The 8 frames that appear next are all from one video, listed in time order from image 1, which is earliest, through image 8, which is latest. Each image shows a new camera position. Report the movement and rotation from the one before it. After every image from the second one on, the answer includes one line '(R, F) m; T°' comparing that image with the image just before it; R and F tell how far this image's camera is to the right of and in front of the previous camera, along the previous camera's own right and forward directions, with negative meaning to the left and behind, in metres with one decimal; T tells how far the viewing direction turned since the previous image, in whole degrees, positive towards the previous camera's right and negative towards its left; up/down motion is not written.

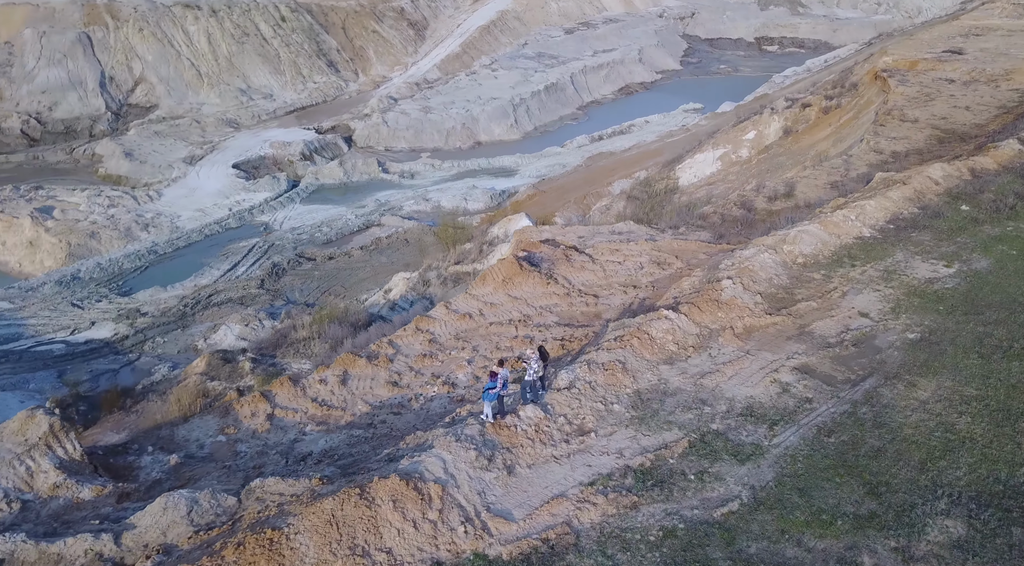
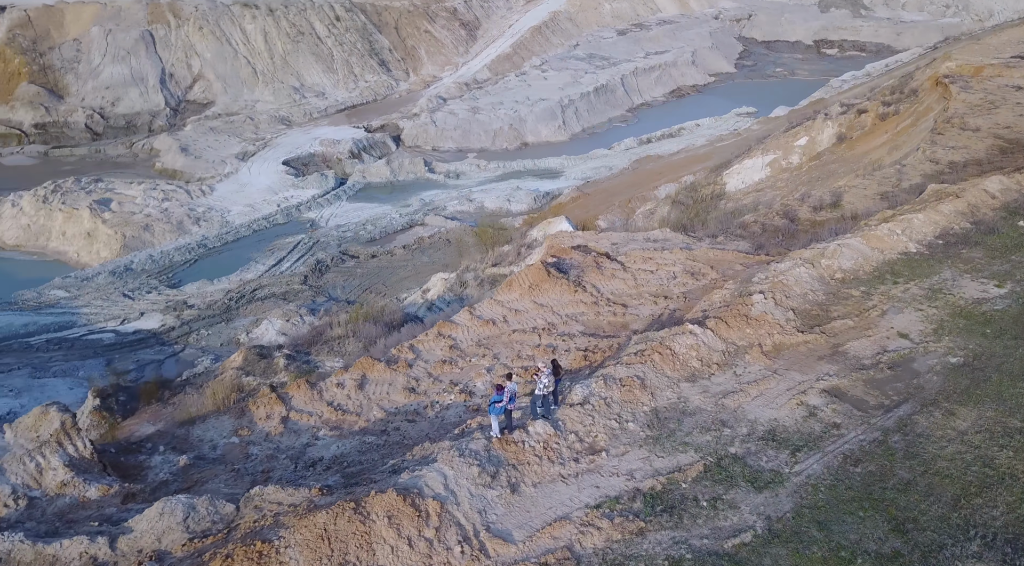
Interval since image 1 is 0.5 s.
(+0.4, +0.3) m; -4°
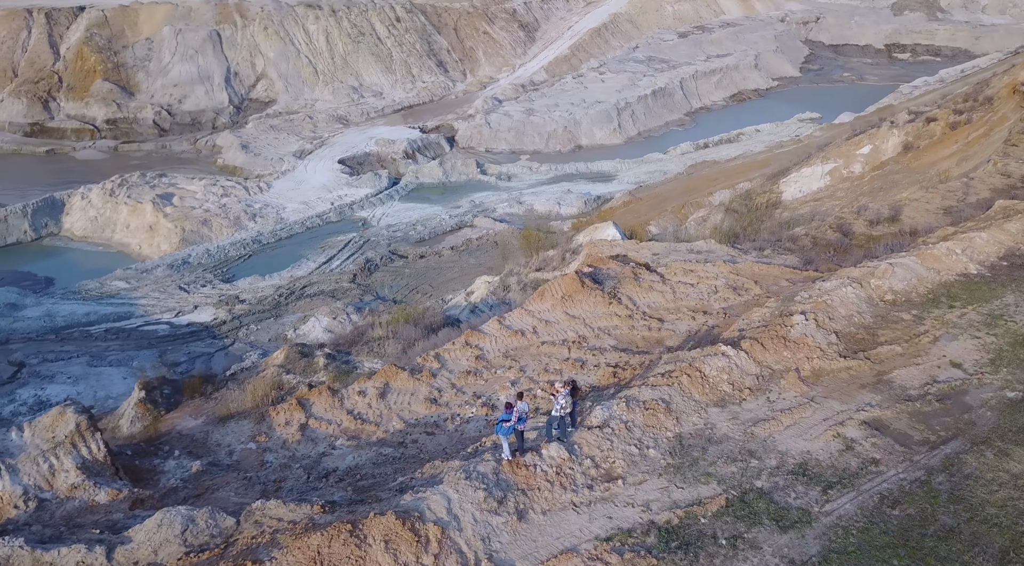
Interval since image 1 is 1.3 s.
(+0.4, +0.3) m; -4°
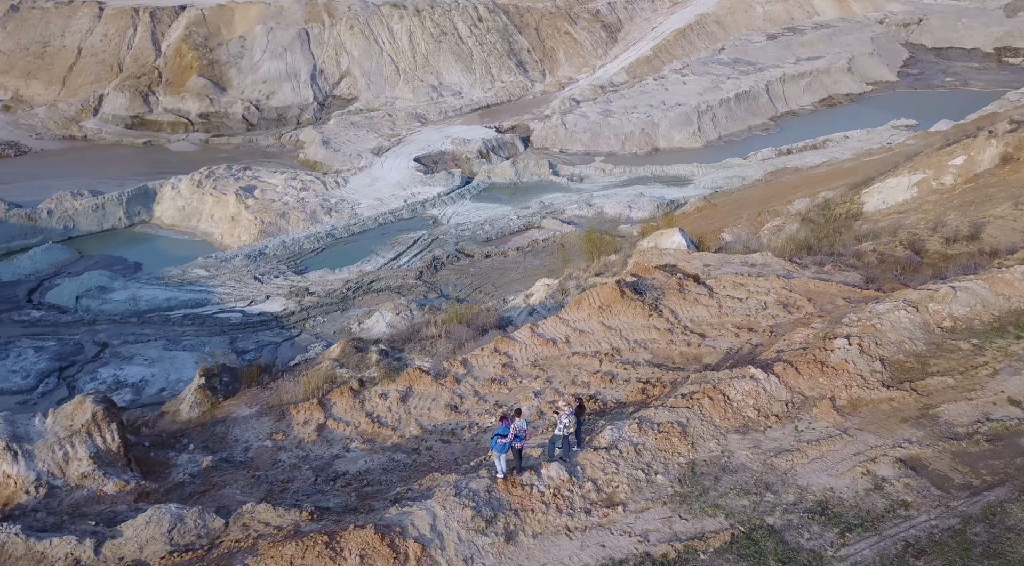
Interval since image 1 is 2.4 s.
(+0.7, +0.3) m; -6°
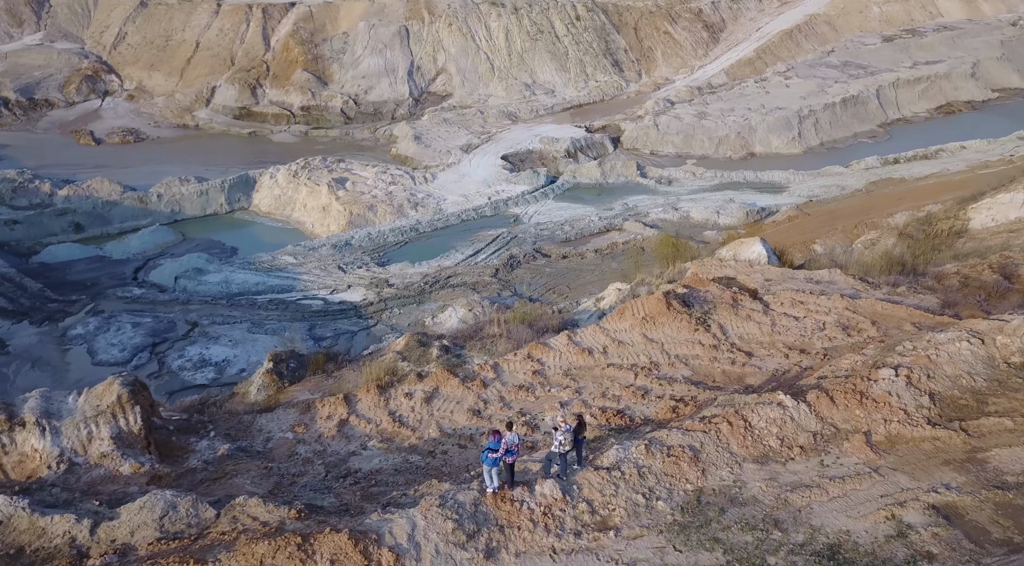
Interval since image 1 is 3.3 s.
(+0.9, +0.3) m; -7°
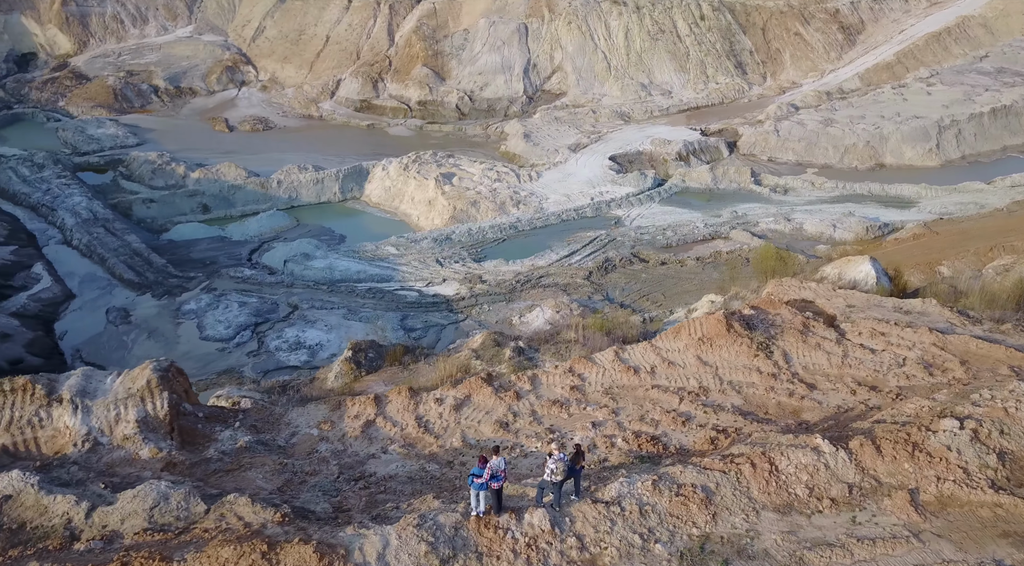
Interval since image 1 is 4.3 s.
(+1.0, +0.5) m; -9°
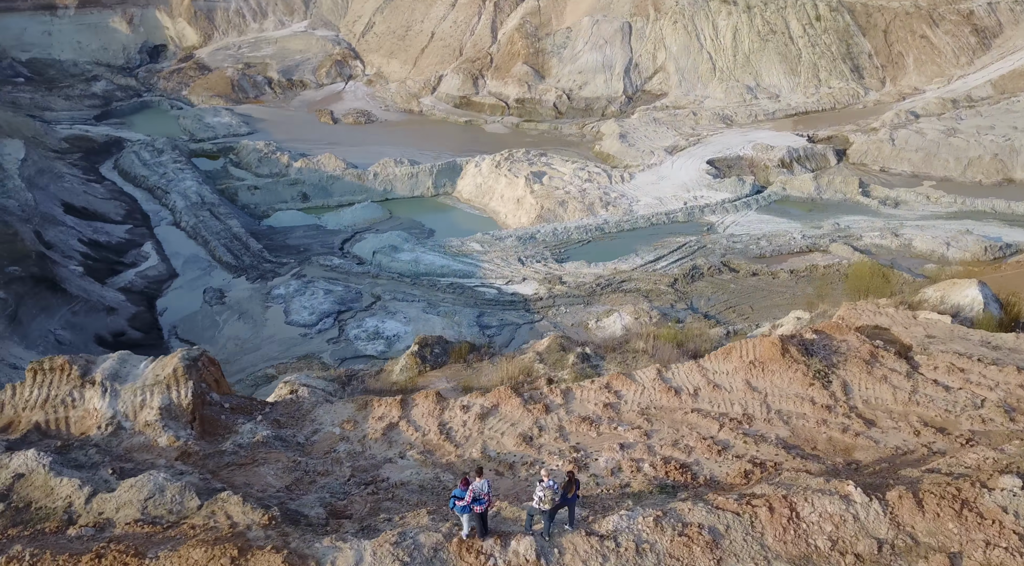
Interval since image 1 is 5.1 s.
(+0.8, +0.5) m; -8°
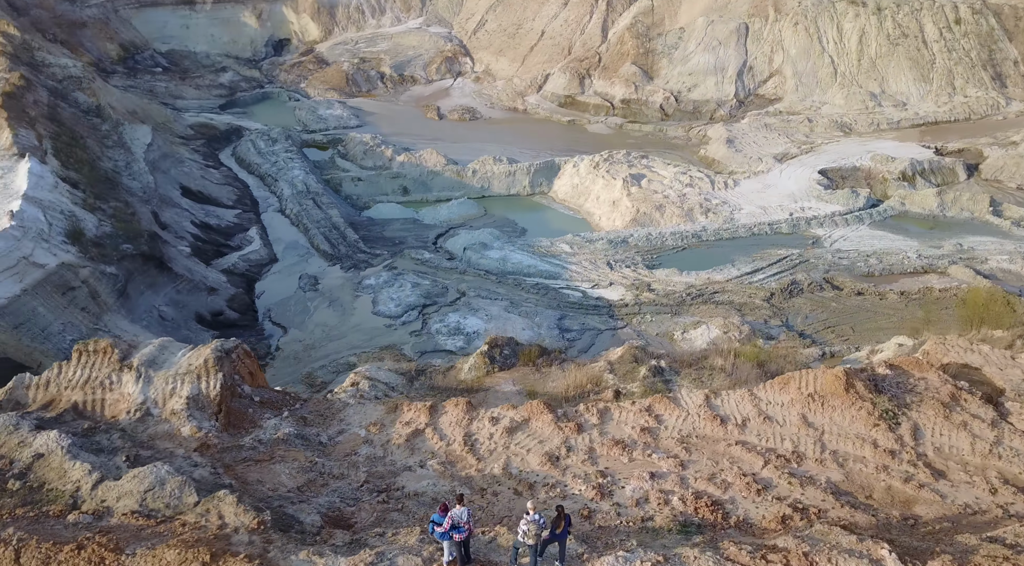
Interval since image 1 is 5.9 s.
(+0.8, +0.5) m; -8°
